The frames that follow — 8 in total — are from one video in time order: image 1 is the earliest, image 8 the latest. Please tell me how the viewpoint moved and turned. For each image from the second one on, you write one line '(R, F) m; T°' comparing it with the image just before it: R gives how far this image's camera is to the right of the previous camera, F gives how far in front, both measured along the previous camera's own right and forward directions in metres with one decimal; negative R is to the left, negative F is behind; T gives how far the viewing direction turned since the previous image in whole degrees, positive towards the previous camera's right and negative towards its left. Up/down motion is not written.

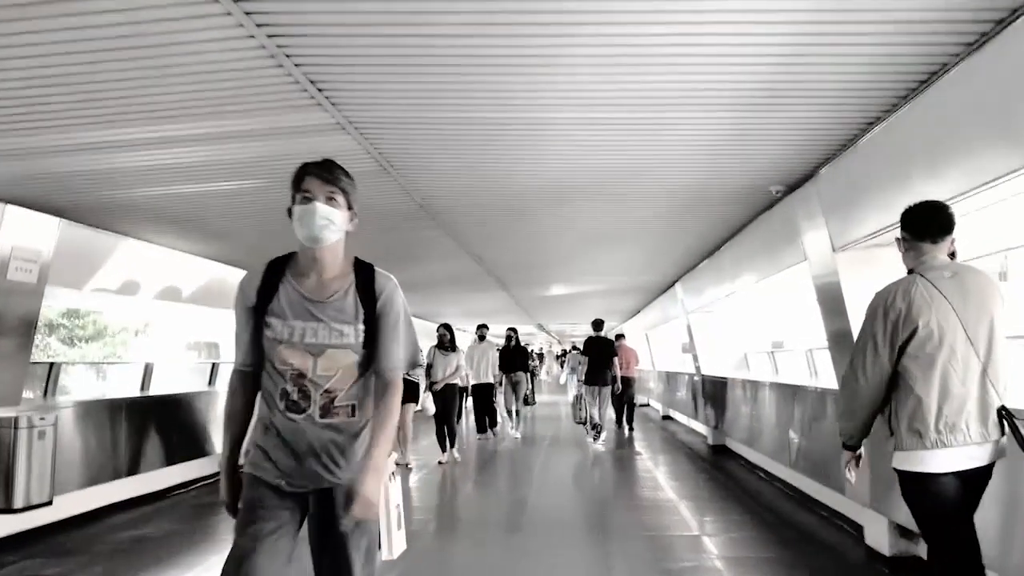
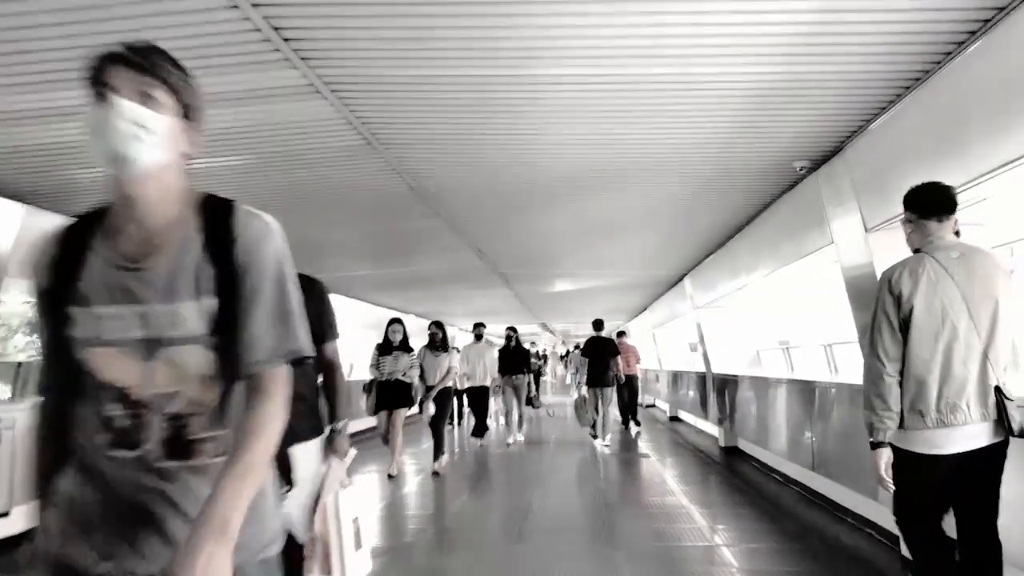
(0.0, +0.5) m; 0°
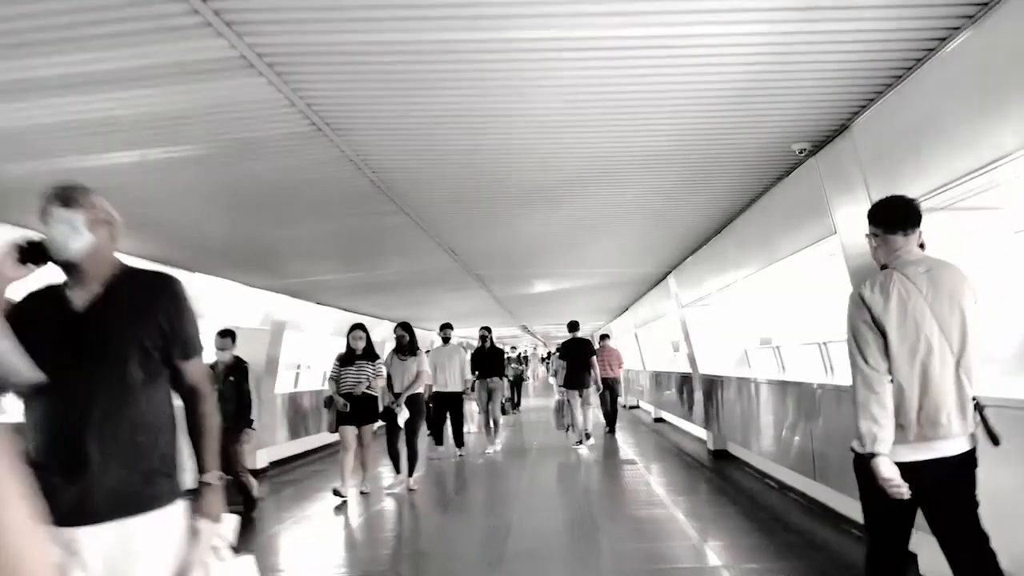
(0.0, +0.5) m; +2°
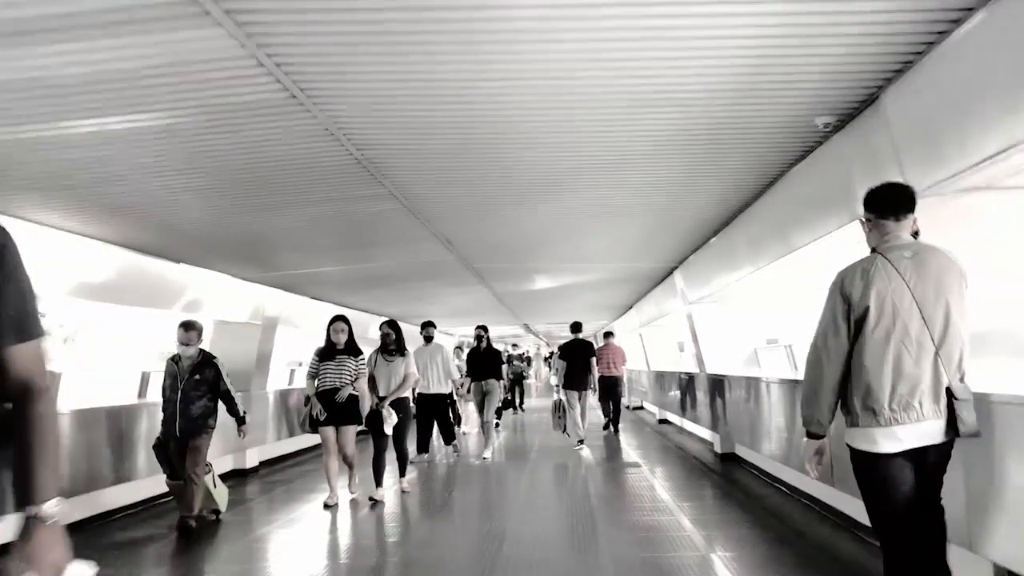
(+0.1, +0.4) m; 0°
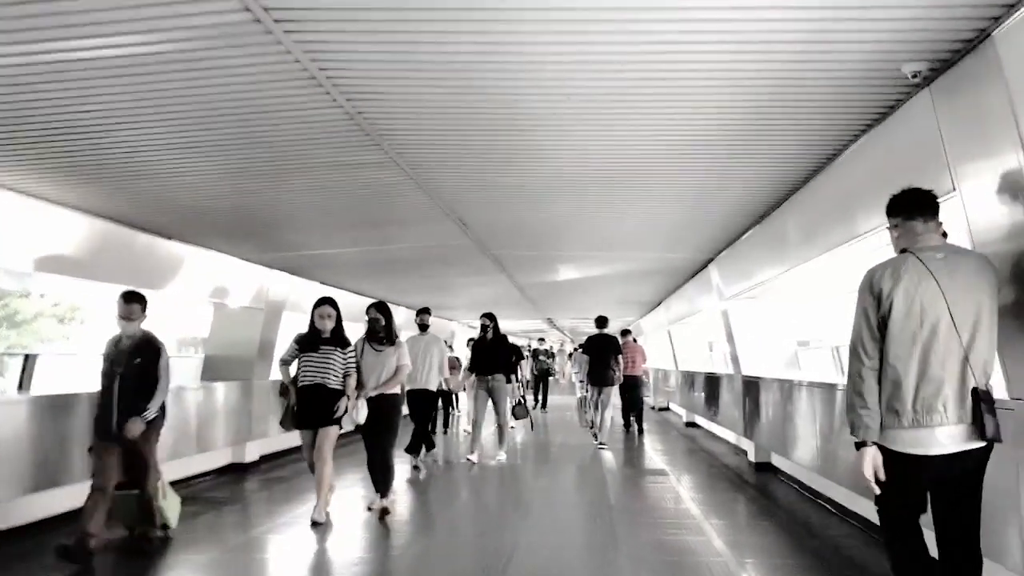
(+0.1, +0.7) m; -2°
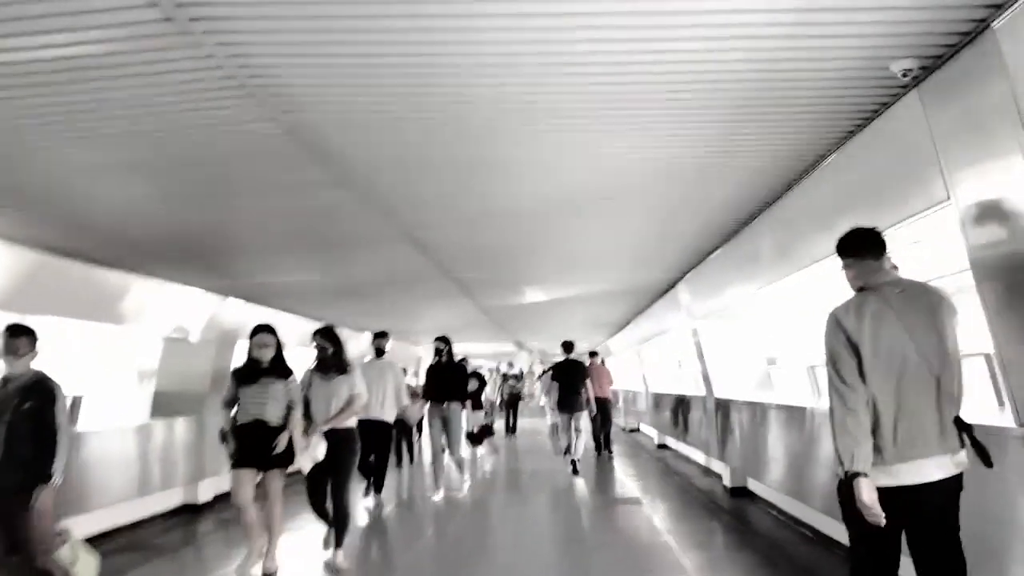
(0.0, +0.3) m; +3°
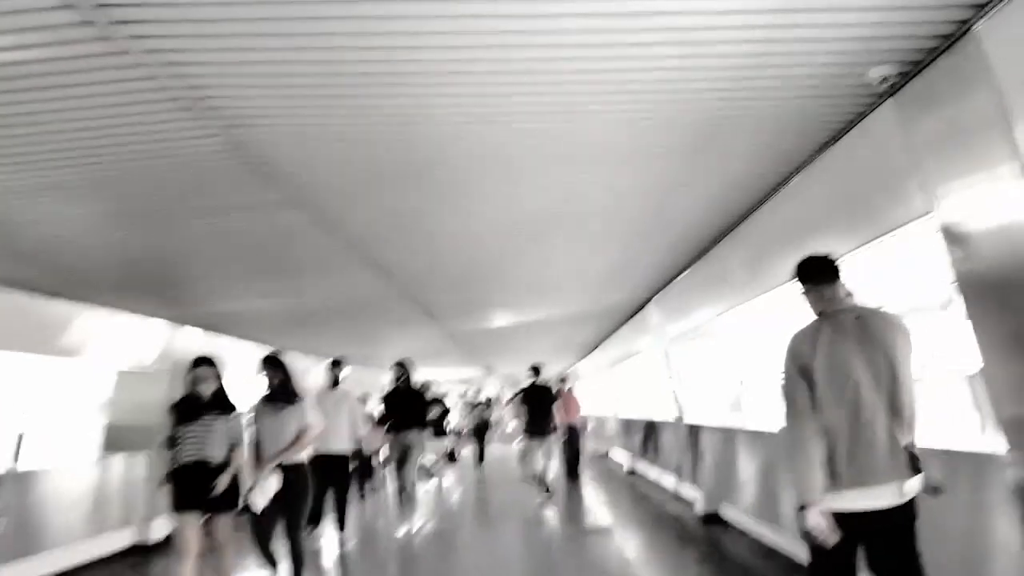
(0.0, +0.2) m; +3°
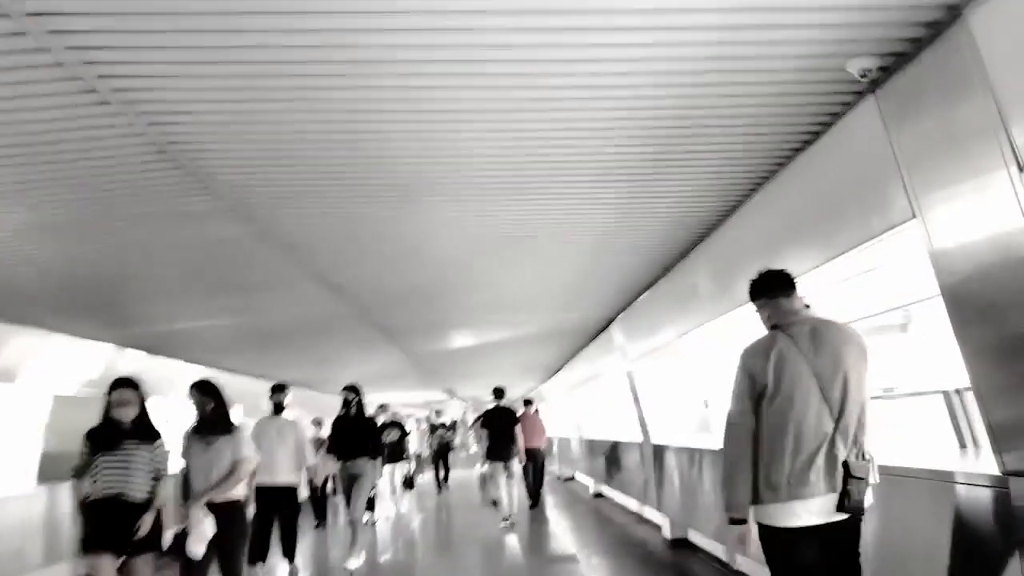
(0.0, +0.3) m; +3°
